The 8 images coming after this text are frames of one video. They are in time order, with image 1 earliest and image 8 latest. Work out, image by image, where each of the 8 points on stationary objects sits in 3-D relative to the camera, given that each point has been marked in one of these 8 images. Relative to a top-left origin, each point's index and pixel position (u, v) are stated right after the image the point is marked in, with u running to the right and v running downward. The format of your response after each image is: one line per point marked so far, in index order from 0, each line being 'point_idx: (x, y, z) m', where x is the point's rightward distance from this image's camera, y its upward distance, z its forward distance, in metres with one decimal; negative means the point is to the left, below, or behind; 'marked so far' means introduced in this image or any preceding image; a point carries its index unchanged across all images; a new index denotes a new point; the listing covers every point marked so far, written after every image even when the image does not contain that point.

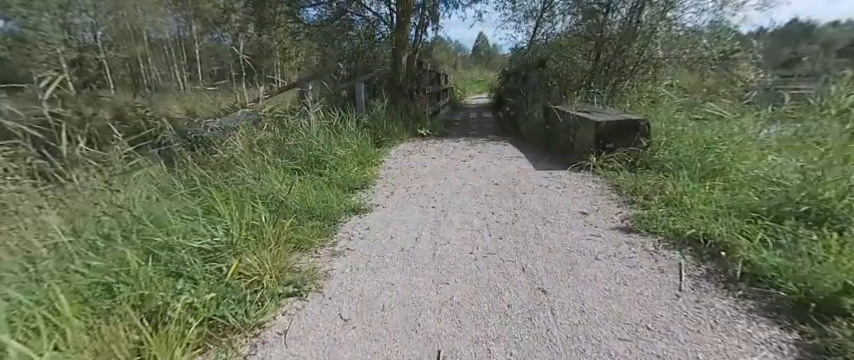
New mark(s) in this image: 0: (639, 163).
0: (+1.7, +0.1, +2.7) m
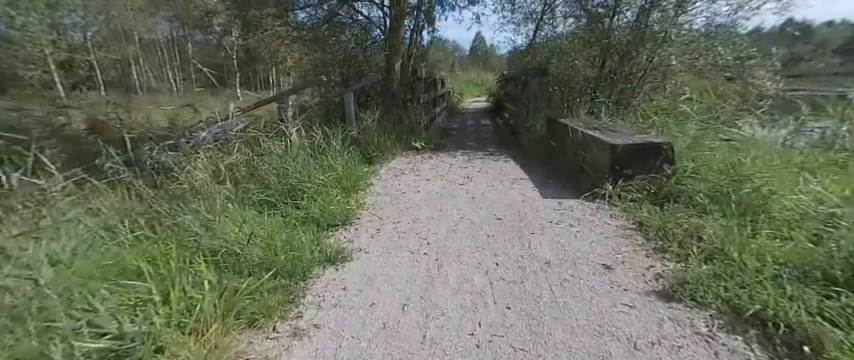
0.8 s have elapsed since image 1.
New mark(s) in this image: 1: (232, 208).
0: (+1.7, -0.1, +2.3) m
1: (-1.3, -0.2, +2.1) m
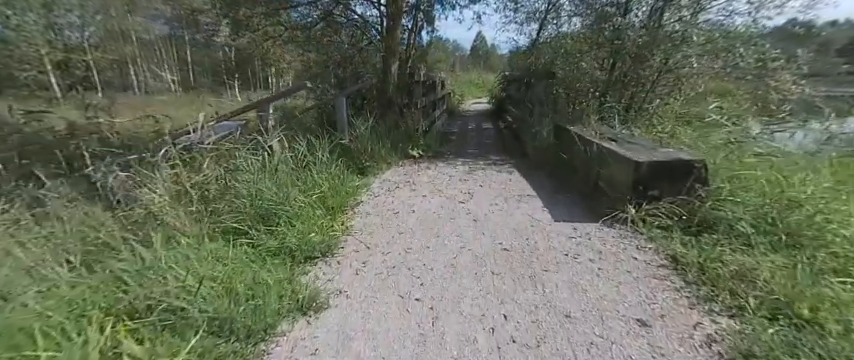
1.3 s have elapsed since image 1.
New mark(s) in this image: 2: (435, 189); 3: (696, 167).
0: (+1.6, -0.2, +2.0) m
1: (-1.3, -0.3, +1.8) m
2: (+0.1, -0.1, +3.2) m
3: (+1.7, +0.1, +2.1) m
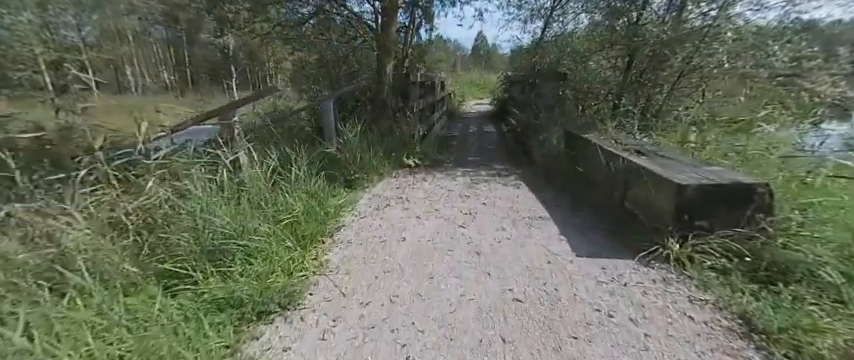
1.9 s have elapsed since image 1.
0: (+1.6, -0.4, +1.6) m
1: (-1.3, -0.5, +1.4) m
2: (0.0, -0.2, +2.7) m
3: (+1.7, -0.1, +1.7) m
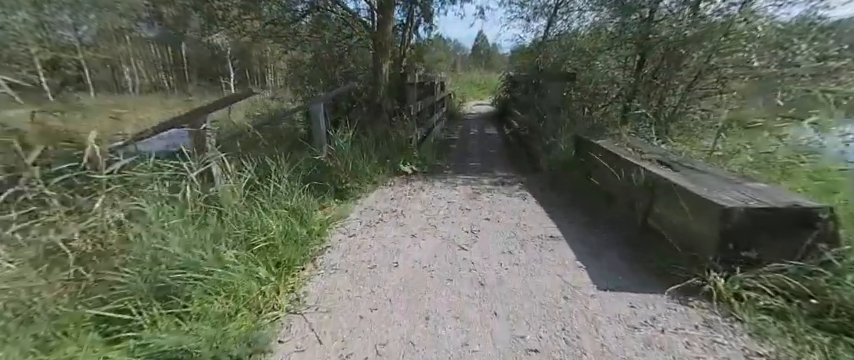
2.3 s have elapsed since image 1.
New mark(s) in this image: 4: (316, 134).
0: (+1.6, -0.5, +1.3) m
1: (-1.4, -0.6, +1.1) m
2: (0.0, -0.3, +2.4) m
3: (+1.6, -0.2, +1.4) m
4: (-1.2, +0.5, +3.4) m
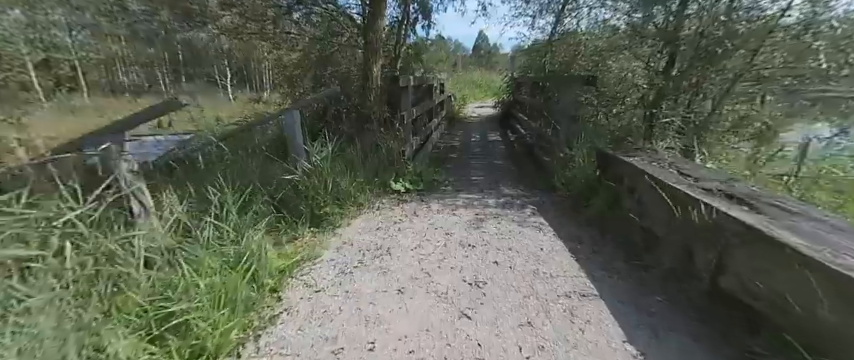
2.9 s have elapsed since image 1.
0: (+1.5, -0.7, +0.7) m
1: (-1.4, -0.8, +0.5) m
2: (0.0, -0.5, +1.9) m
3: (+1.6, -0.4, +0.8) m
4: (-1.2, +0.3, +2.9) m
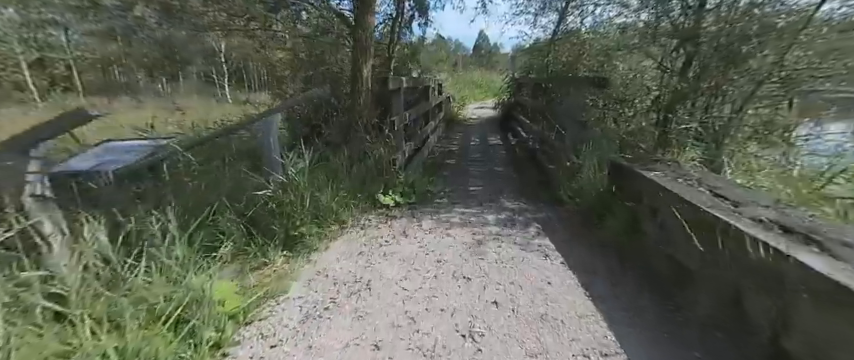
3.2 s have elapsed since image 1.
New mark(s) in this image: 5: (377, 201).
0: (+1.4, -0.8, +0.4) m
1: (-1.5, -0.9, +0.2) m
2: (-0.1, -0.6, +1.6) m
3: (+1.5, -0.5, +0.5) m
4: (-1.3, +0.2, +2.5) m
5: (-0.5, -0.2, +3.0) m
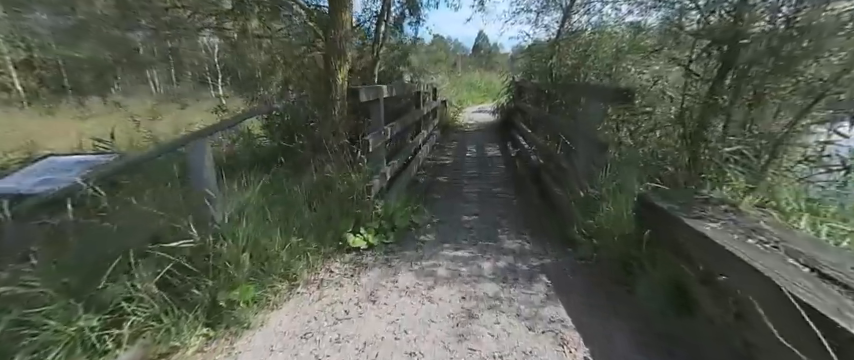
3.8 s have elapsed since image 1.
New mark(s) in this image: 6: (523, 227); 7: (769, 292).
0: (+1.3, -1.1, -0.2) m
1: (-1.6, -1.1, -0.4) m
2: (-0.2, -0.9, +0.9) m
3: (+1.4, -0.7, -0.1) m
4: (-1.4, -0.1, +1.9) m
5: (-0.6, -0.4, +2.4) m
6: (+0.9, -0.4, +2.9) m
7: (+1.2, -0.4, +1.1) m
